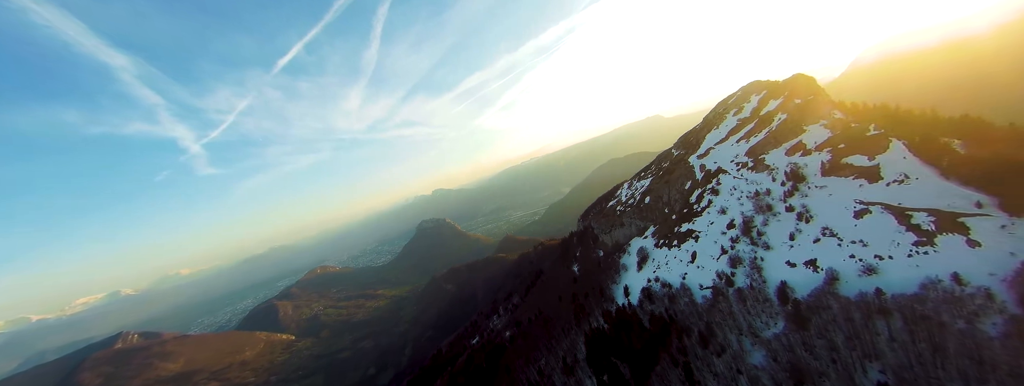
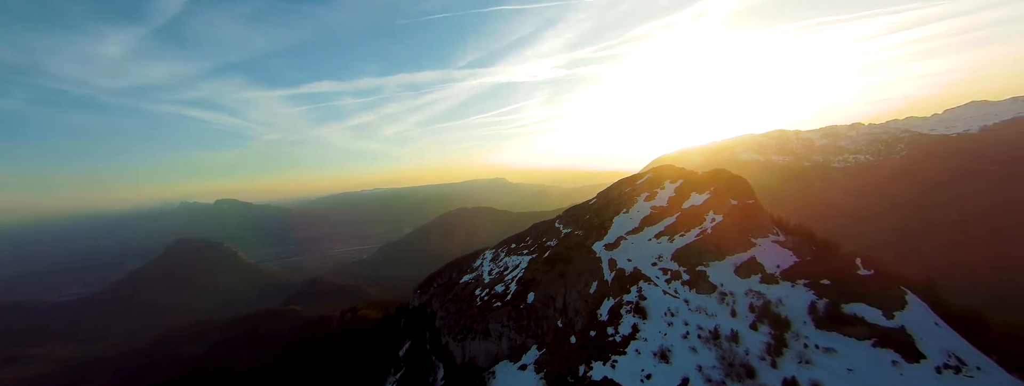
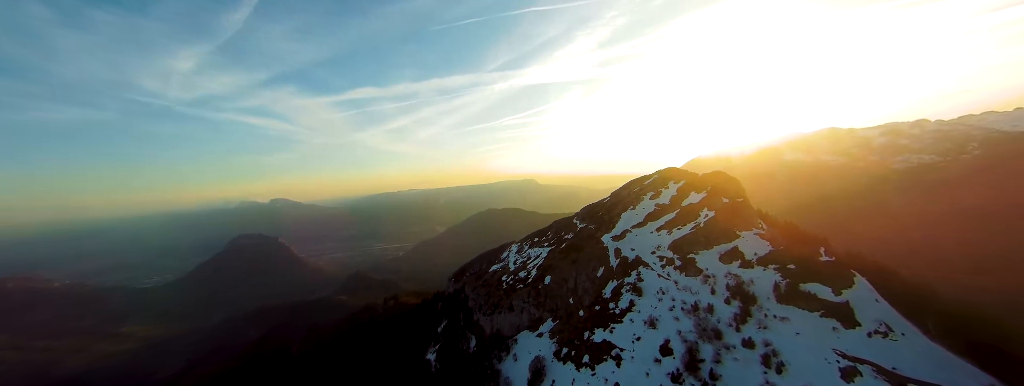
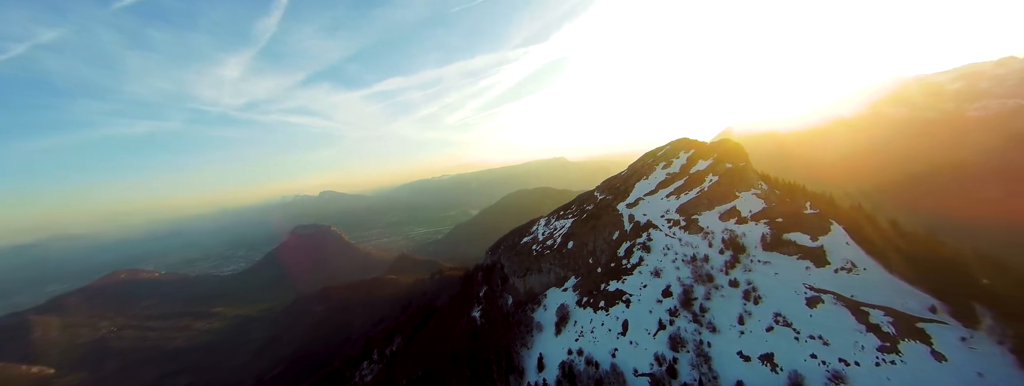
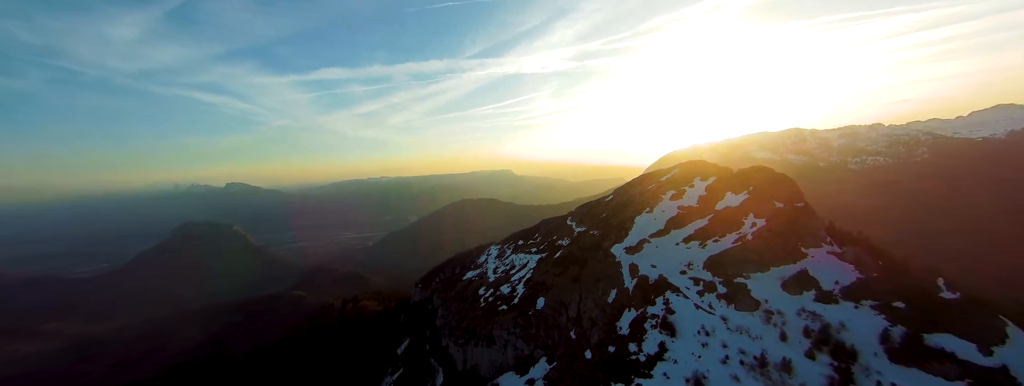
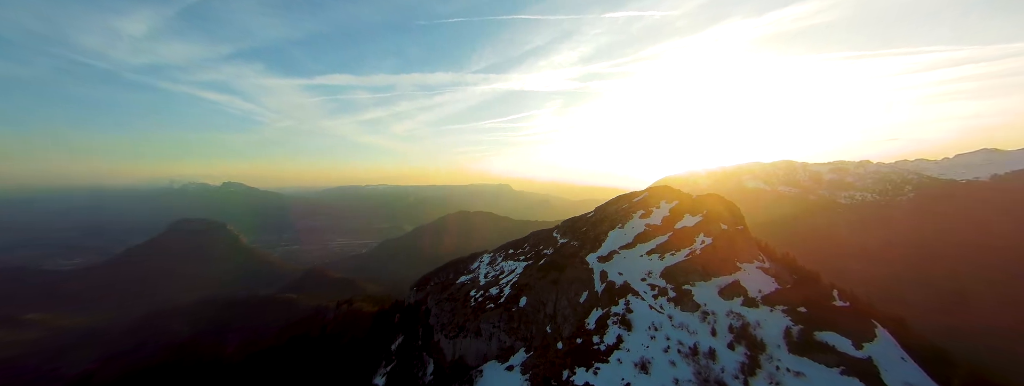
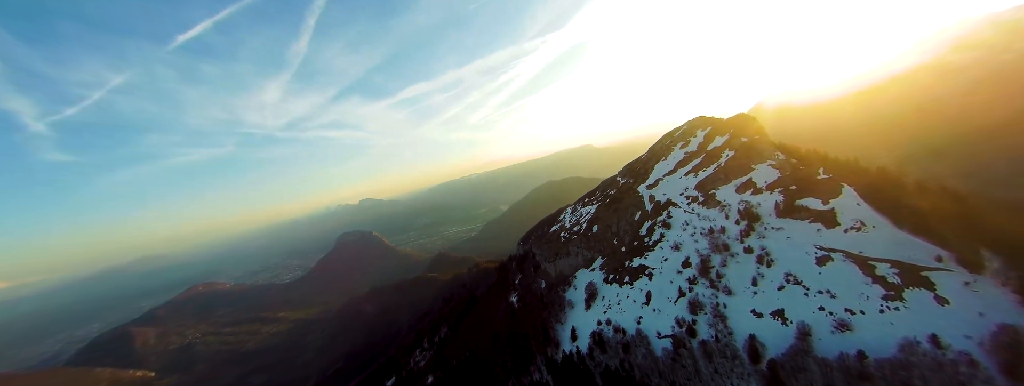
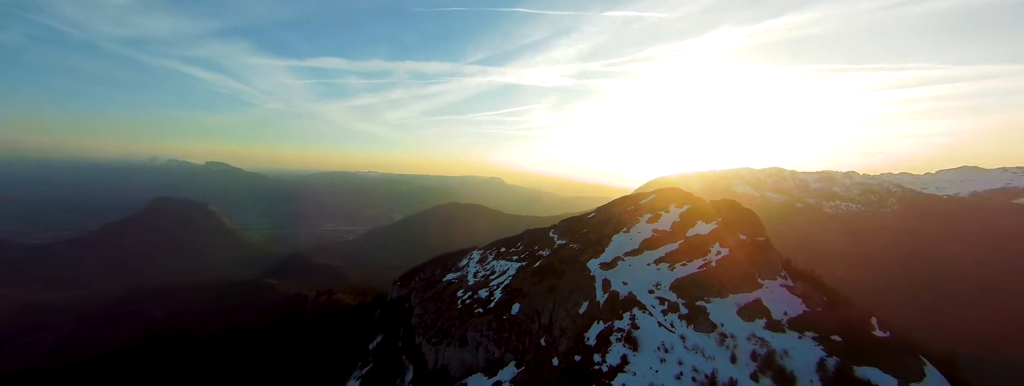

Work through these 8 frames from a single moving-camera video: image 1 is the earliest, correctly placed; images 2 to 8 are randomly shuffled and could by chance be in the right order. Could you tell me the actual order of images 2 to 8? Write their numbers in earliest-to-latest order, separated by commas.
7, 4, 3, 6, 2, 8, 5
